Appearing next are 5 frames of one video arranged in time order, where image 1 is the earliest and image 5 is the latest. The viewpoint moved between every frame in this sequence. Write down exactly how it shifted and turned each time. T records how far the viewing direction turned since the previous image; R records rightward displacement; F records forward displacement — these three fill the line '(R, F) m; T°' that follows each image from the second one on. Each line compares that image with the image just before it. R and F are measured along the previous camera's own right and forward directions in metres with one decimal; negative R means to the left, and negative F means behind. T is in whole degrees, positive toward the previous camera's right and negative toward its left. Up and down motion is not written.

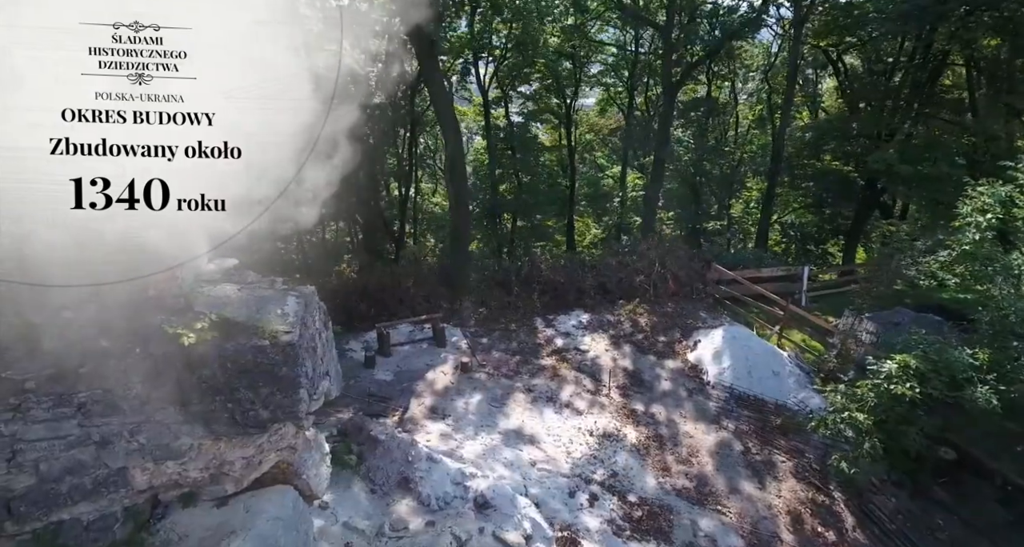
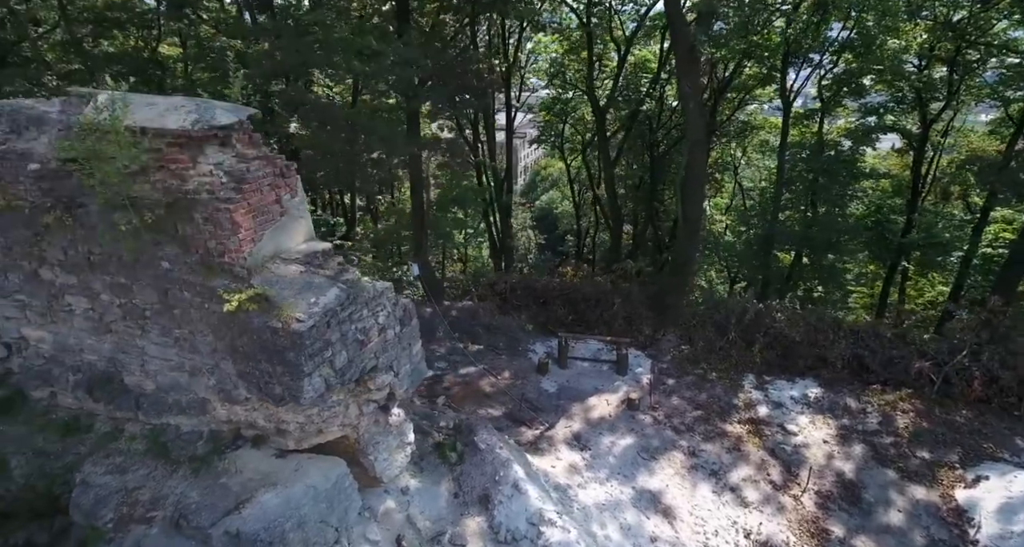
(+1.0, +0.7) m; -29°
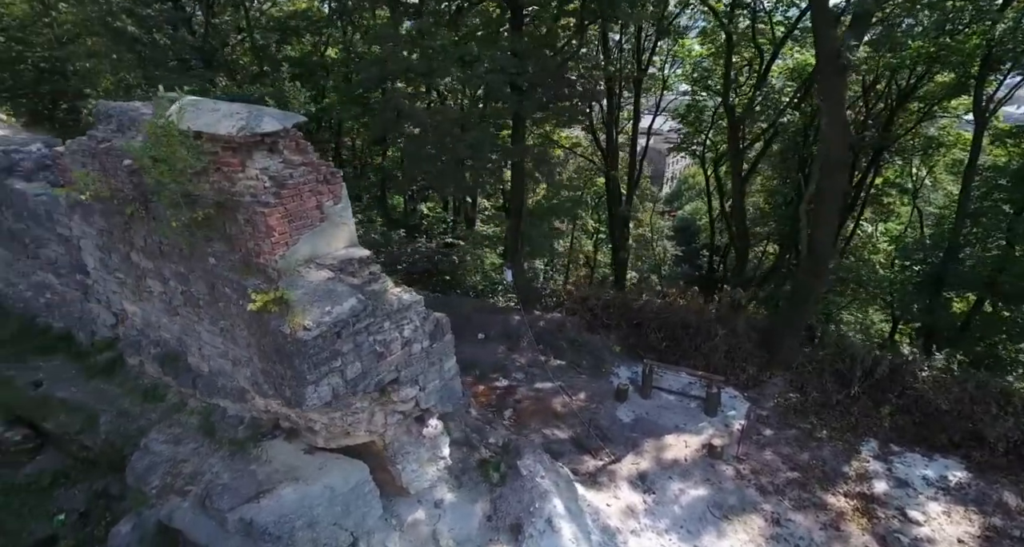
(+0.5, +0.3) m; -13°
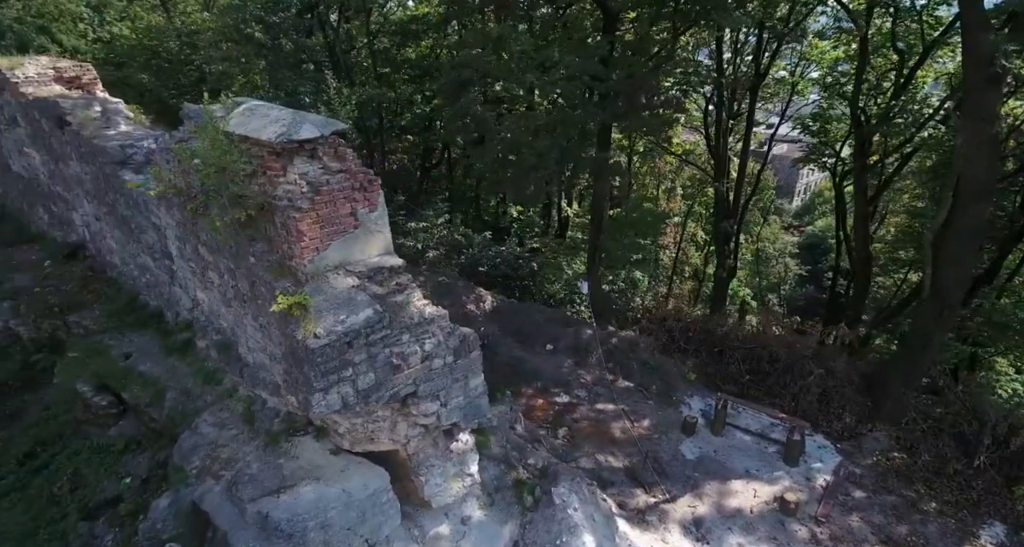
(+0.4, +0.2) m; -10°
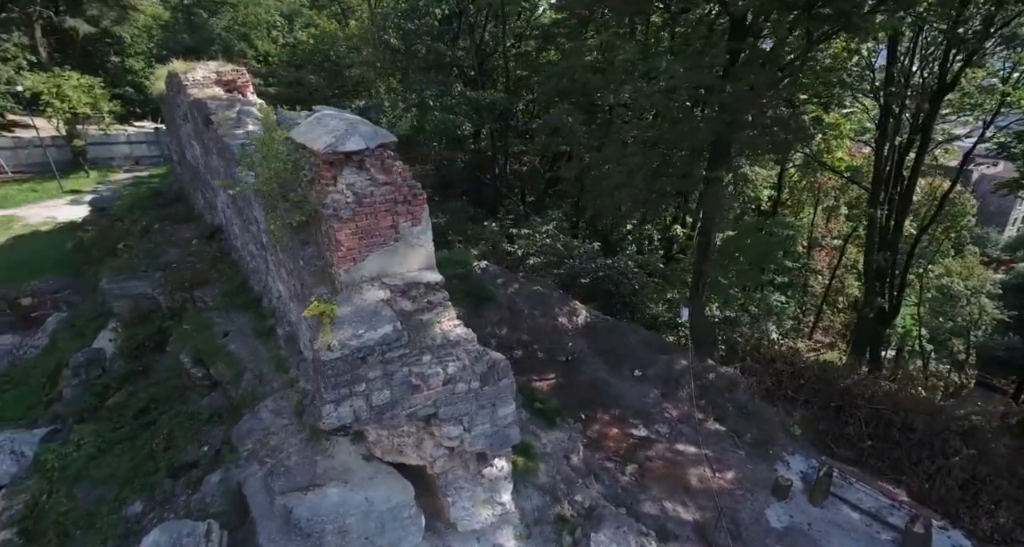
(+0.4, +0.2) m; -13°
